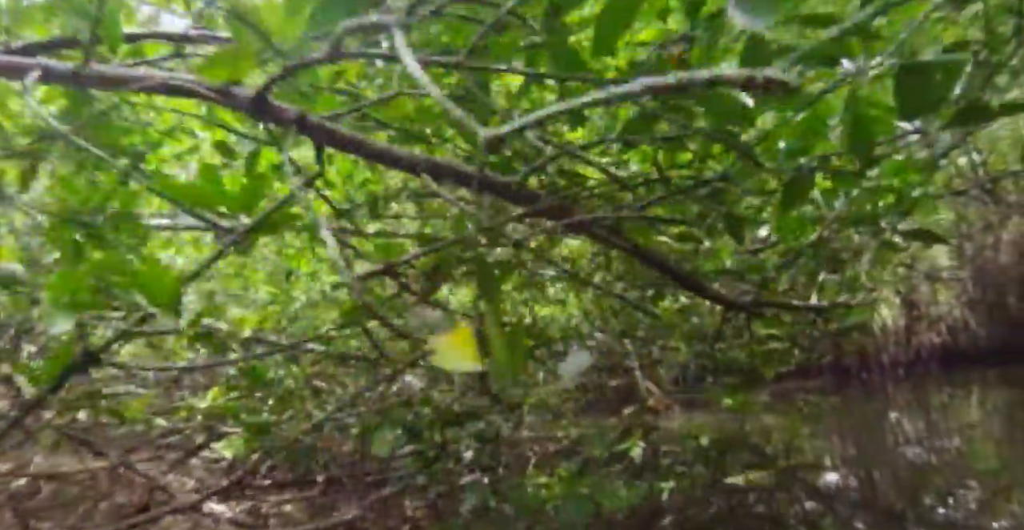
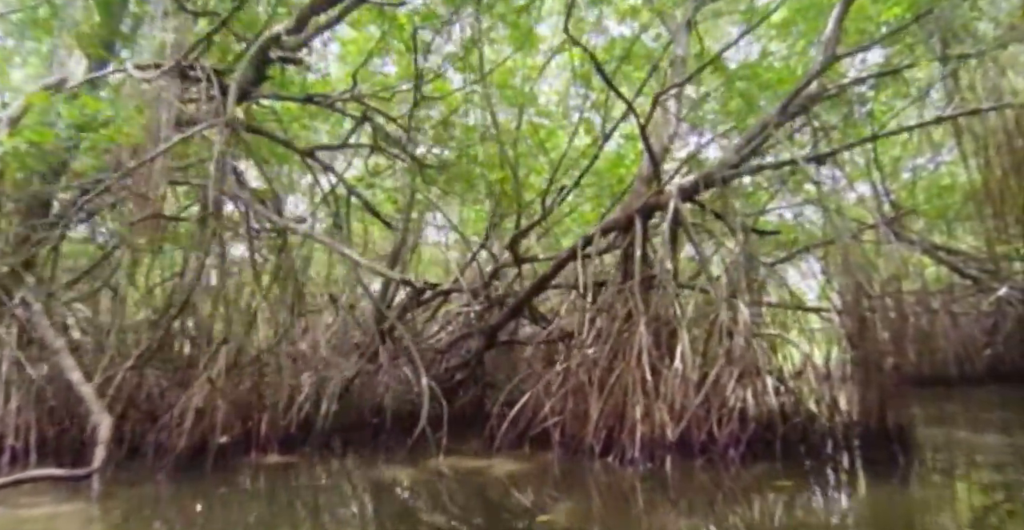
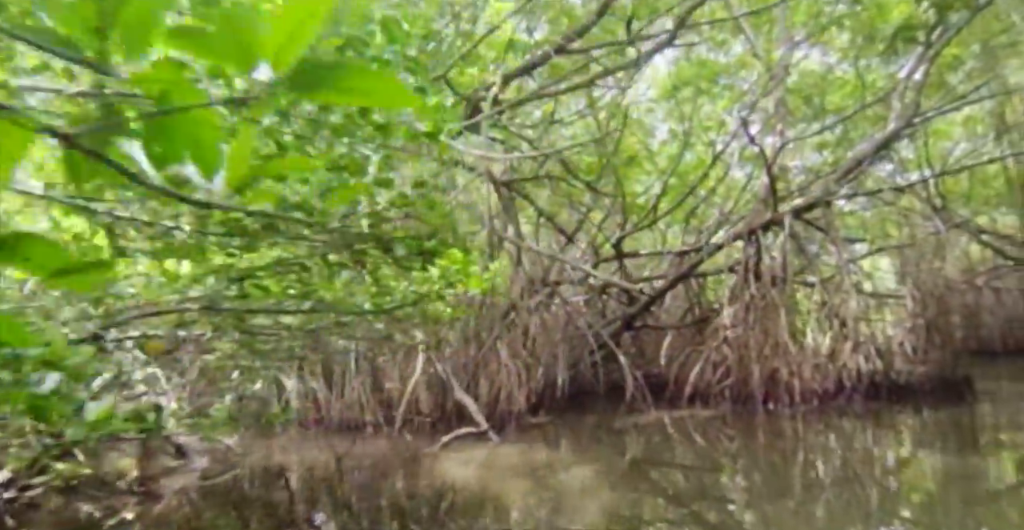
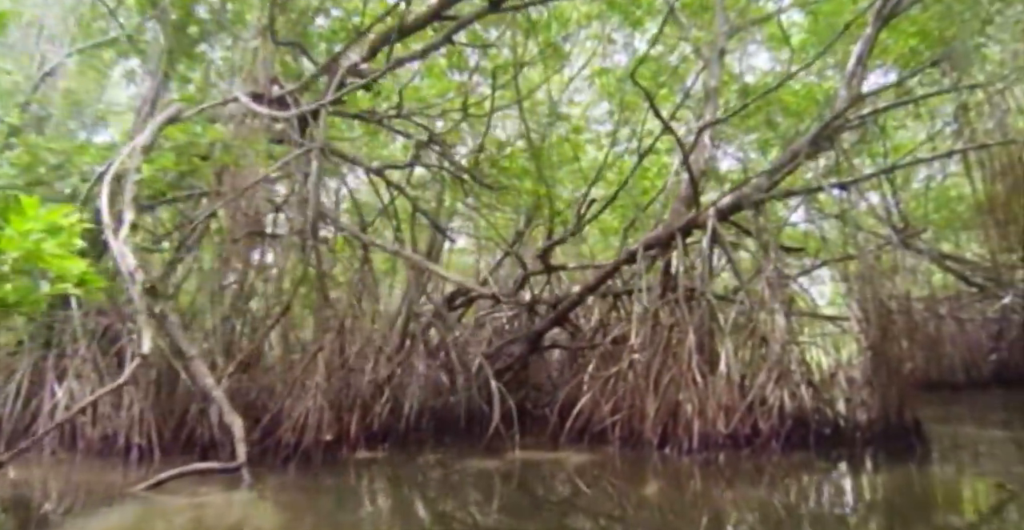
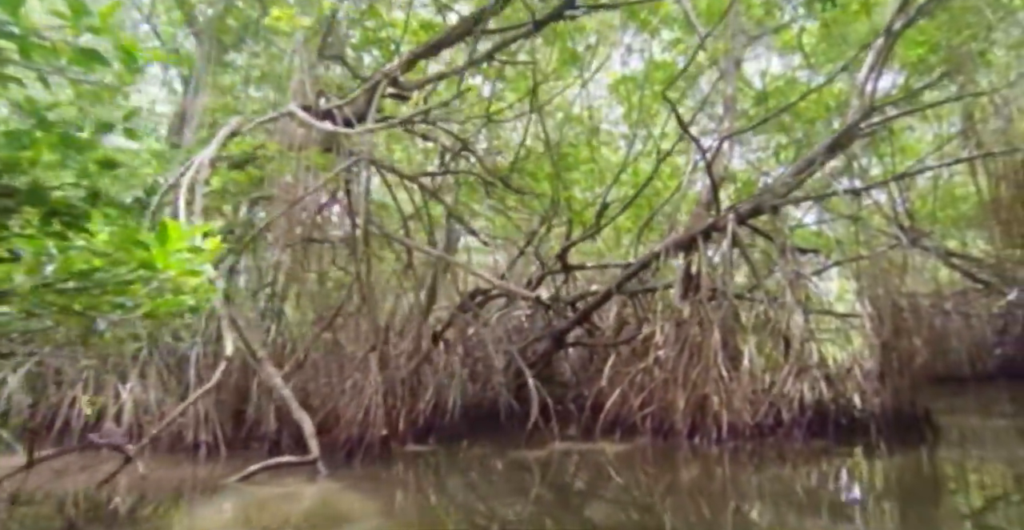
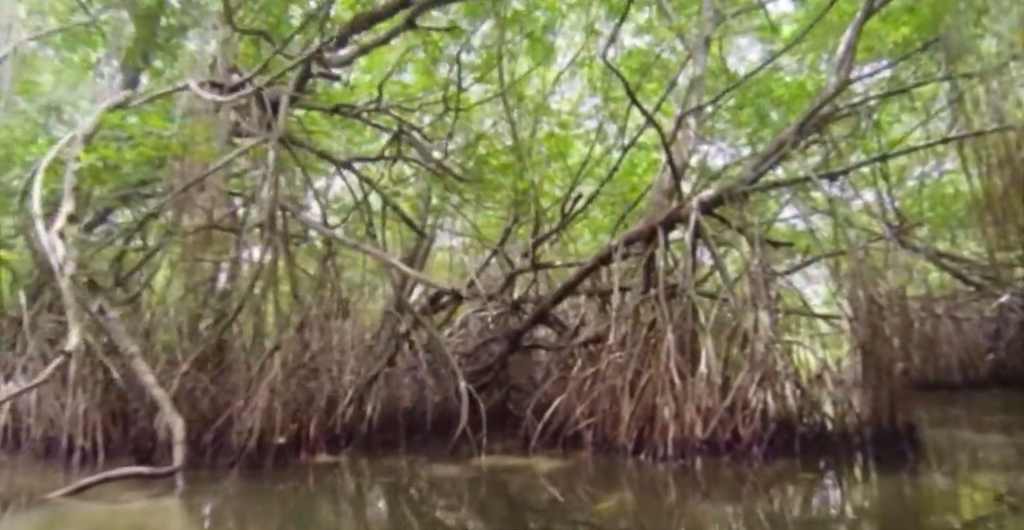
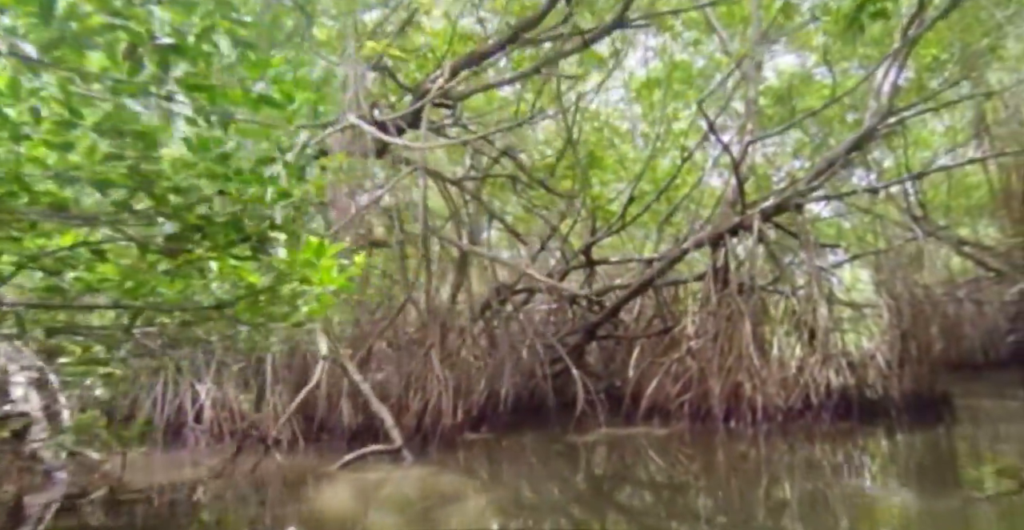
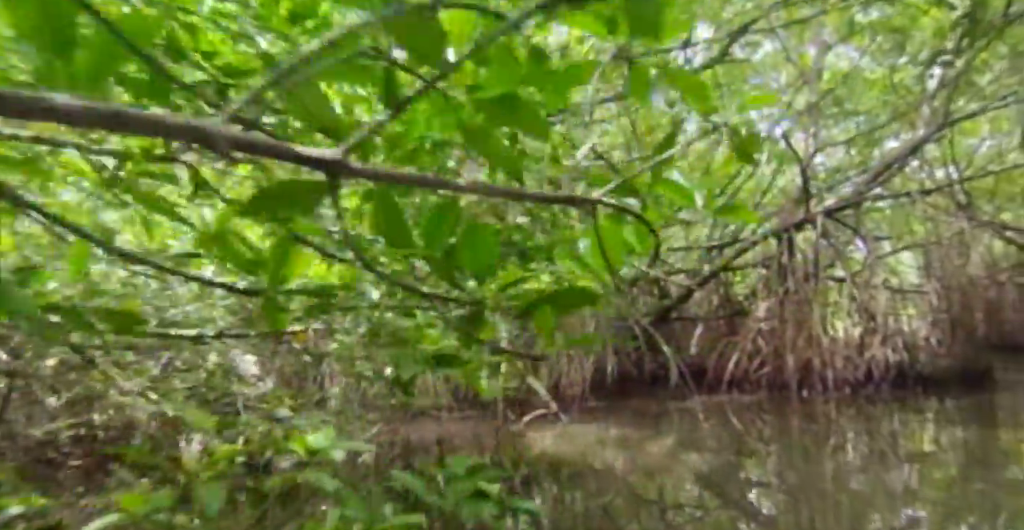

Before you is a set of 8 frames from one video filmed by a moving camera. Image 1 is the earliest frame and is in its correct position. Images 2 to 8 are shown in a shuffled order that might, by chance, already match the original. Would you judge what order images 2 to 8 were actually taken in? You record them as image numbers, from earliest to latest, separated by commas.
8, 3, 7, 5, 4, 6, 2
